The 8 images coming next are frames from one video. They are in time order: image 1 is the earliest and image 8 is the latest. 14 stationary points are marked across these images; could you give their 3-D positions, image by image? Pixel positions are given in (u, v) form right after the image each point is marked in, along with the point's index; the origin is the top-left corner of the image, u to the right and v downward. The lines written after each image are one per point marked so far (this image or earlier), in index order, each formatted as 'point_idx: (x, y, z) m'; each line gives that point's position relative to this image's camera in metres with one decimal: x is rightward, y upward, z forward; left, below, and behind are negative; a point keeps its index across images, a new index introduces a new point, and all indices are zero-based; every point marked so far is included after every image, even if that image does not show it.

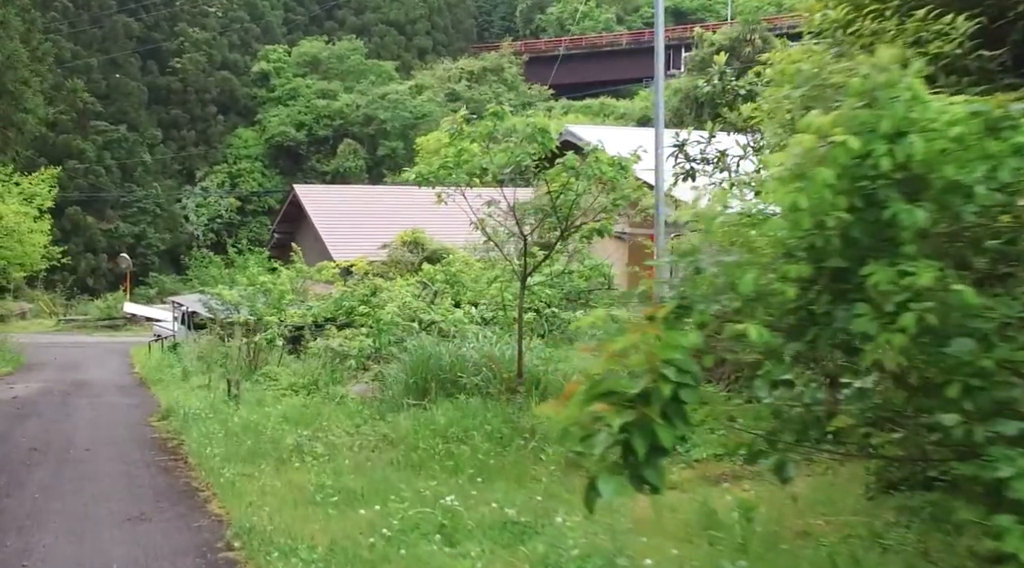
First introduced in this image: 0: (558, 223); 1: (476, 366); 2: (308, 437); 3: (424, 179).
0: (+0.4, +0.5, +11.7) m
1: (-0.3, -0.7, +11.9) m
2: (-1.6, -1.2, +10.7) m
3: (-0.7, +0.9, +11.5) m
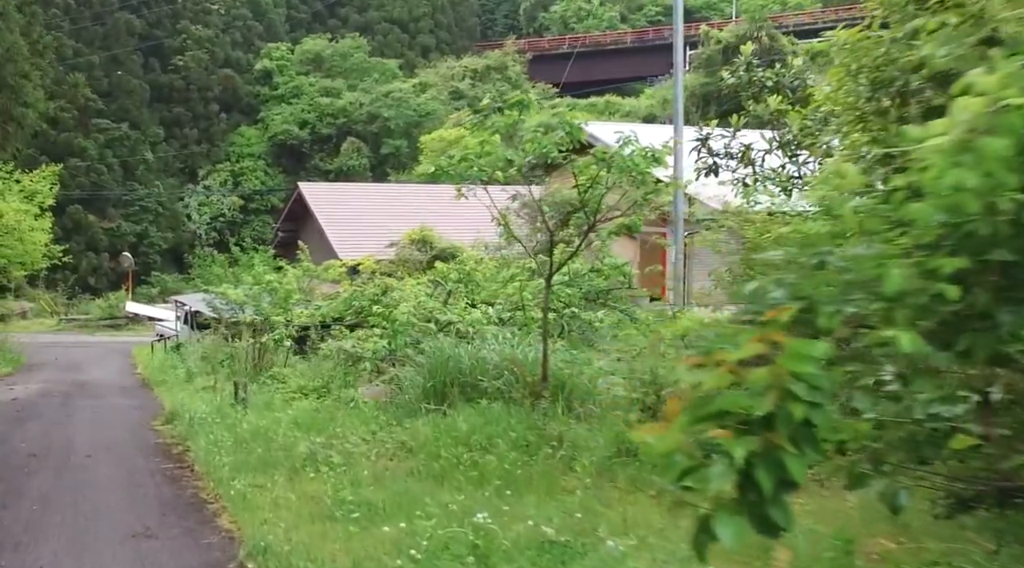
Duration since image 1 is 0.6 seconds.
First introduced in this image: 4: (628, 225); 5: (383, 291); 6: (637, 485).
0: (+0.6, +0.6, +11.1) m
1: (-0.1, -0.7, +11.3) m
2: (-1.4, -1.2, +10.1) m
3: (-0.5, +0.9, +10.9) m
4: (+0.9, +0.5, +10.9) m
5: (-1.7, -0.1, +17.7) m
6: (+0.8, -1.4, +9.1) m
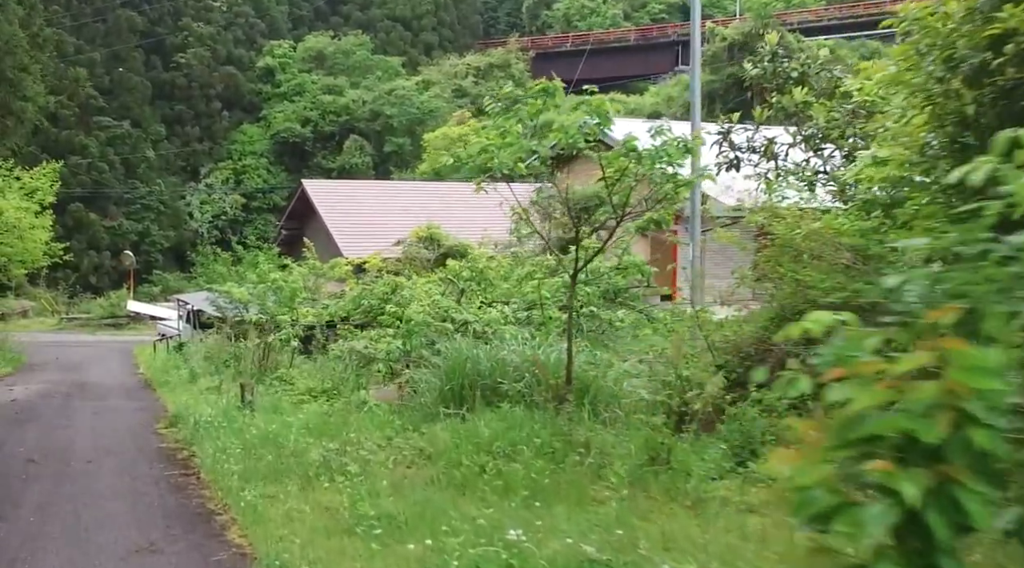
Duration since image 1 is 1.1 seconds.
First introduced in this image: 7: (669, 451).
0: (+0.8, +0.6, +10.6) m
1: (0.0, -0.7, +10.8) m
2: (-1.3, -1.2, +9.6) m
3: (-0.4, +0.9, +10.4) m
4: (+1.1, +0.5, +10.4) m
5: (-1.5, -0.1, +17.2) m
6: (+1.0, -1.3, +8.6) m
7: (+1.1, -1.1, +9.3) m
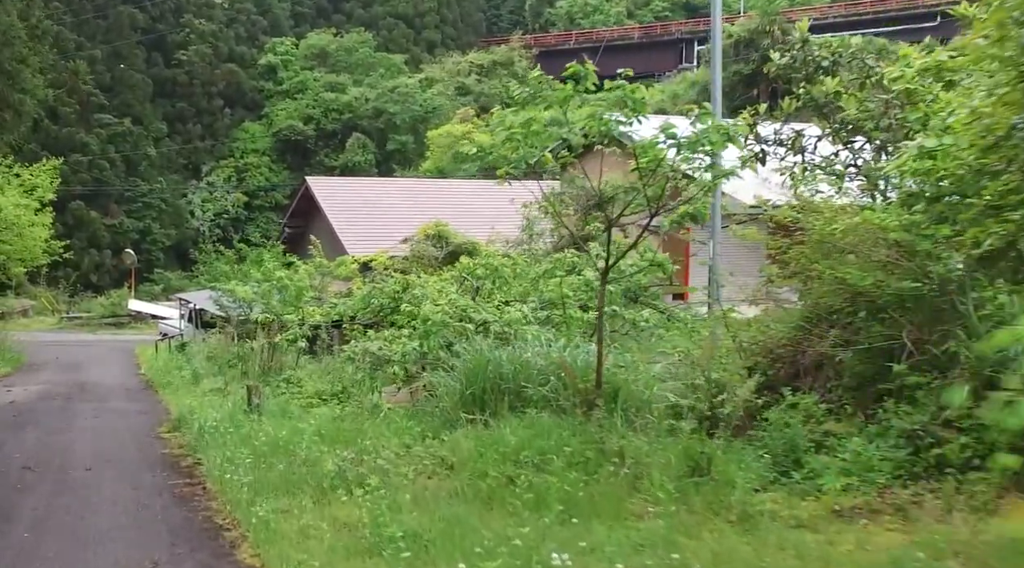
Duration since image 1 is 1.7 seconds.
0: (+1.0, +0.6, +9.9) m
1: (+0.2, -0.7, +10.1) m
2: (-1.1, -1.2, +9.0) m
3: (-0.2, +1.0, +9.8) m
4: (+1.3, +0.5, +9.8) m
5: (-1.3, 0.0, +16.6) m
6: (+1.2, -1.3, +8.0) m
7: (+1.2, -1.1, +8.6) m
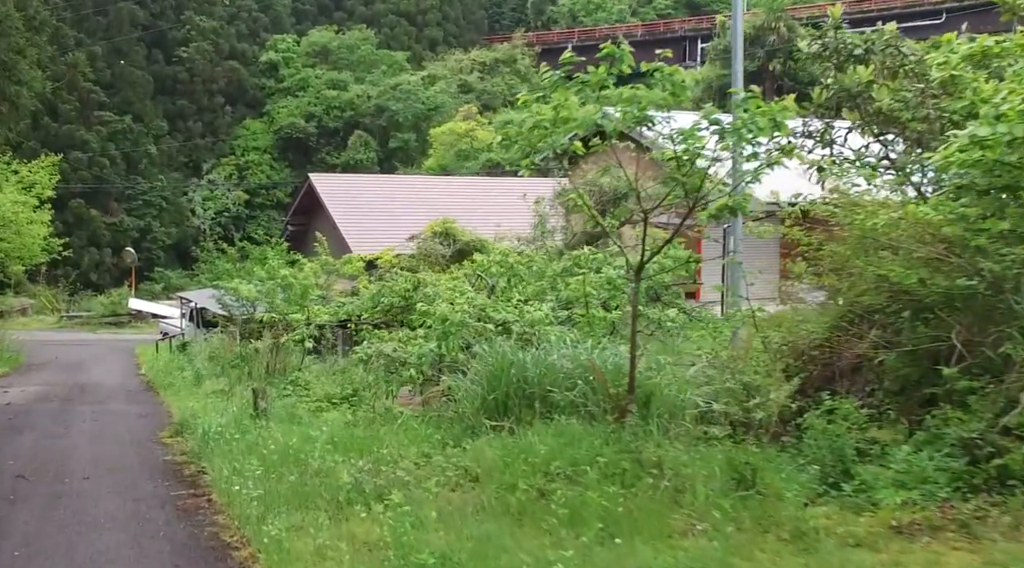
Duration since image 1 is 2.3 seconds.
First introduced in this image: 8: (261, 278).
0: (+1.2, +0.6, +9.3) m
1: (+0.4, -0.7, +9.5) m
2: (-0.9, -1.2, +8.3) m
3: (0.0, +1.0, +9.1) m
4: (+1.5, +0.5, +9.2) m
5: (-1.2, 0.0, +15.9) m
6: (+1.4, -1.3, +7.3) m
7: (+1.4, -1.1, +8.0) m
8: (-3.5, +0.1, +18.5) m
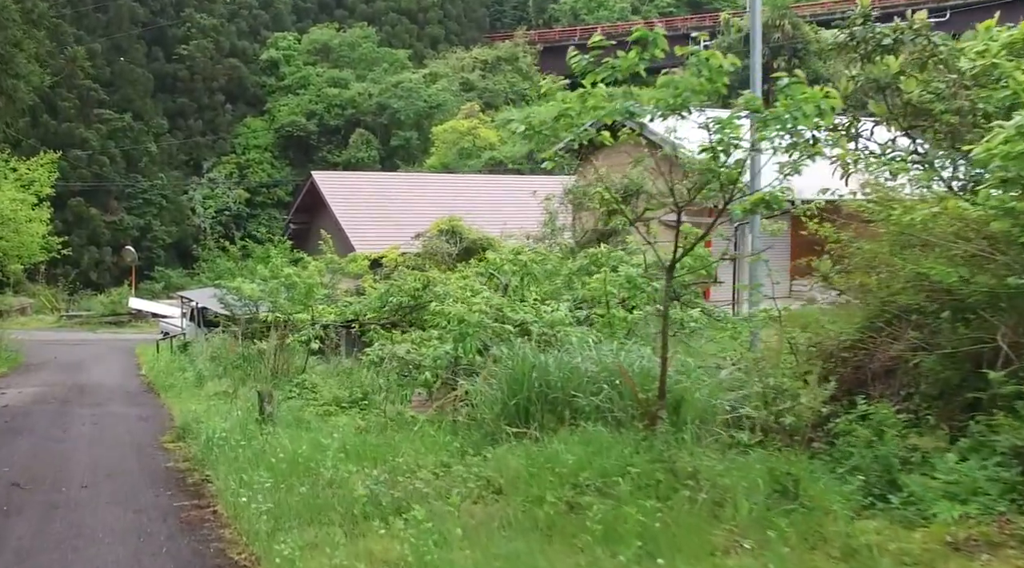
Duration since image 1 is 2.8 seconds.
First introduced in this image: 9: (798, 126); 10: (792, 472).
0: (+1.3, +0.6, +8.8) m
1: (+0.6, -0.7, +9.0) m
2: (-0.7, -1.1, +7.8) m
3: (+0.1, +1.0, +8.6) m
4: (+1.6, +0.5, +8.6) m
5: (-1.0, 0.0, +15.4) m
6: (+1.5, -1.3, +6.8) m
7: (+1.6, -1.1, +7.5) m
8: (-3.3, +0.1, +18.0) m
9: (+1.7, +1.0, +8.3) m
10: (+1.6, -1.1, +7.6) m
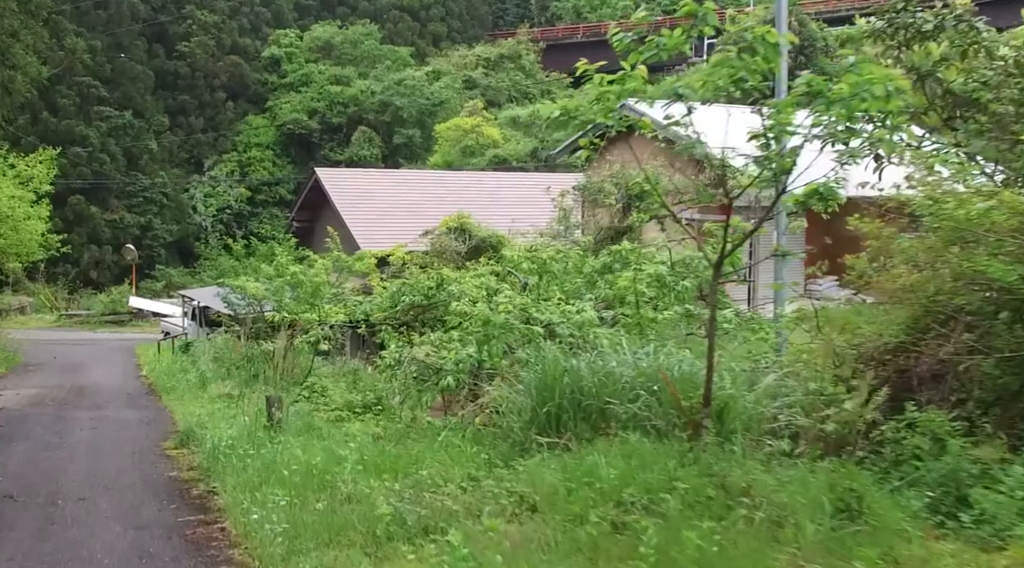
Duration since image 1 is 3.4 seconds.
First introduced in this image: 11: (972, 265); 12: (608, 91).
0: (+1.5, +0.6, +8.2) m
1: (+0.7, -0.6, +8.4) m
2: (-0.6, -1.1, +7.2) m
3: (+0.3, +1.0, +8.0) m
4: (+1.8, +0.5, +8.0) m
5: (-0.8, 0.0, +14.8) m
6: (+1.7, -1.3, +6.2) m
7: (+1.8, -1.1, +6.8) m
8: (-3.1, +0.1, +17.3) m
9: (+1.9, +1.0, +7.7) m
10: (+1.8, -1.0, +6.9) m
11: (+3.0, +0.1, +8.8) m
12: (+0.5, +1.1, +7.7) m
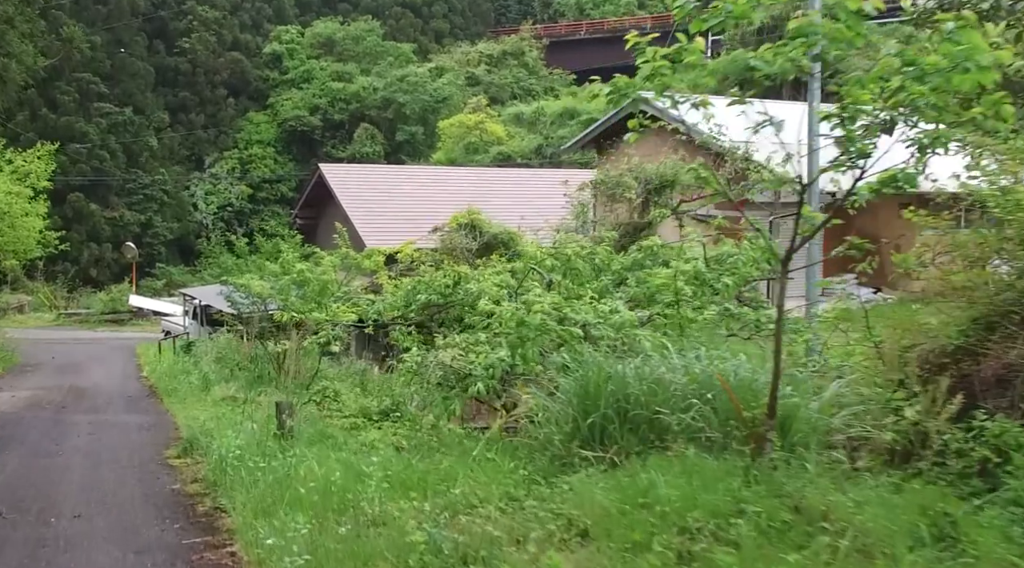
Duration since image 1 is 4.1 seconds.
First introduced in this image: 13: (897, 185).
0: (+1.7, +0.6, +7.4) m
1: (+1.0, -0.6, +7.6) m
2: (-0.3, -1.1, +6.4) m
3: (+0.6, +1.0, +7.2) m
4: (+2.0, +0.6, +7.2) m
5: (-0.6, 0.0, +14.0) m
6: (+1.9, -1.3, +5.4) m
7: (+2.0, -1.1, +6.1) m
8: (-2.9, +0.1, +16.5) m
9: (+2.1, +1.0, +6.9) m
10: (+2.0, -1.0, +6.1) m
11: (+3.3, +0.1, +8.0) m
12: (+0.7, +1.1, +6.9) m
13: (+2.1, +0.5, +7.3) m
